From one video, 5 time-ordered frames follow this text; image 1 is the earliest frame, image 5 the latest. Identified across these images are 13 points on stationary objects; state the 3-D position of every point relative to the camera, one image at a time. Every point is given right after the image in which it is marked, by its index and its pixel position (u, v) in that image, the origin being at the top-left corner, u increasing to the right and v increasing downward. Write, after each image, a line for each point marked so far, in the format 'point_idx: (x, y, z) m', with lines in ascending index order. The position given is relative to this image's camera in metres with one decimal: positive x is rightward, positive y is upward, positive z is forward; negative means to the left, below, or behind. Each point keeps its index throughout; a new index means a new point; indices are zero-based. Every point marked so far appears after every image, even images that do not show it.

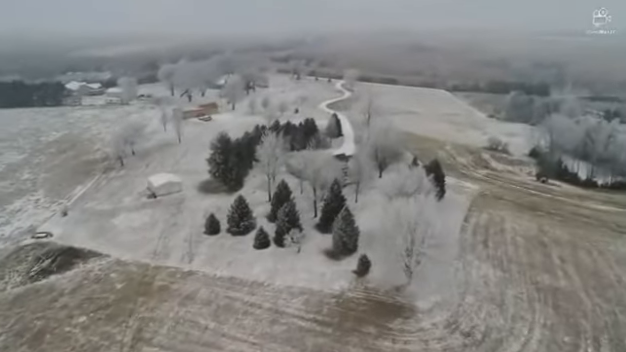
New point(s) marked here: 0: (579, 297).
0: (+10.9, -4.9, +17.8) m
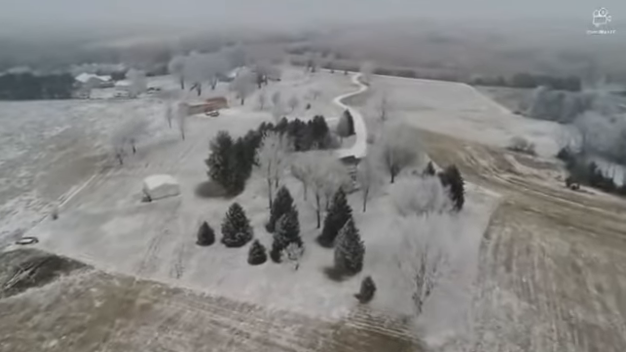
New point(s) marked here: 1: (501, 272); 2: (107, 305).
0: (+10.6, -5.6, +15.1) m
1: (+8.3, -4.2, +19.1) m
2: (-8.8, -5.5, +18.6) m
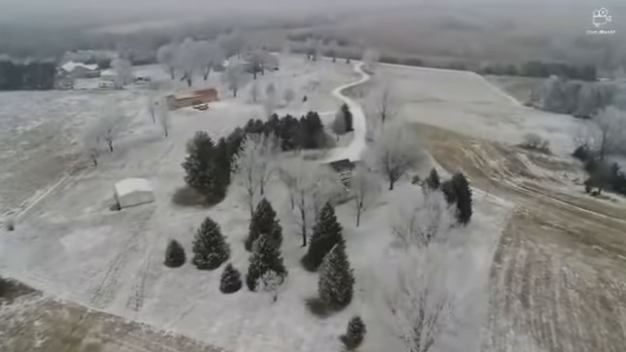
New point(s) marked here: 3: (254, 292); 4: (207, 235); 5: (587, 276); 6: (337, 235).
0: (+9.8, -6.4, +12.0) m
1: (+7.5, -4.9, +16.0) m
2: (-9.6, -6.1, +15.8) m
3: (-2.4, -4.7, +17.7) m
4: (-4.7, -2.6, +19.5) m
5: (+11.4, -4.2, +18.1) m
6: (+1.0, -2.5, +18.7) m
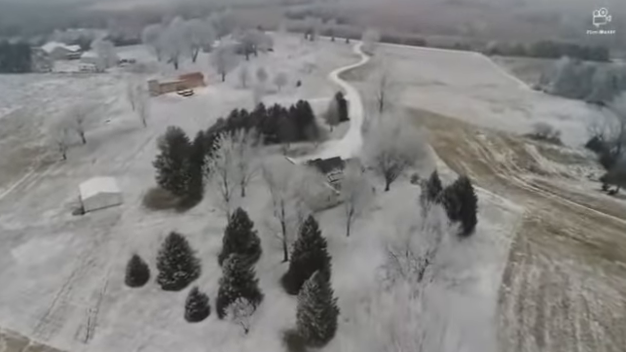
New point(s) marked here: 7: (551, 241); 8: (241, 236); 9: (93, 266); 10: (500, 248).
0: (+9.0, -7.1, +9.5) m
1: (+6.7, -5.3, +13.5) m
2: (-10.3, -6.5, +13.4) m
3: (-3.1, -5.1, +15.2) m
4: (-5.5, -2.9, +16.9) m
5: (+10.6, -4.5, +15.5) m
6: (+0.3, -2.8, +16.1) m
7: (+10.8, -2.9, +19.7) m
8: (-2.9, -2.4, +17.4) m
9: (-9.4, -3.9, +18.5) m
10: (+8.0, -3.1, +18.6) m
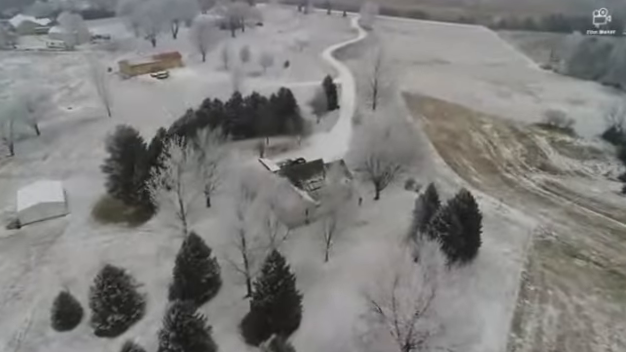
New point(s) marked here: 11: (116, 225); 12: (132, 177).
0: (+7.9, -8.2, +6.6) m
1: (+5.7, -6.2, +10.5) m
2: (-11.4, -7.4, +10.5) m
3: (-4.2, -5.9, +12.2) m
4: (-6.5, -3.6, +13.8) m
5: (+9.6, -5.3, +12.4) m
6: (-0.8, -3.6, +12.9) m
7: (+9.7, -3.4, +16.5) m
8: (-3.9, -3.0, +14.2) m
9: (-10.4, -4.4, +15.4) m
10: (+7.0, -3.7, +15.5) m
11: (-8.5, -2.1, +18.9) m
12: (-7.8, 0.0, +18.7) m
